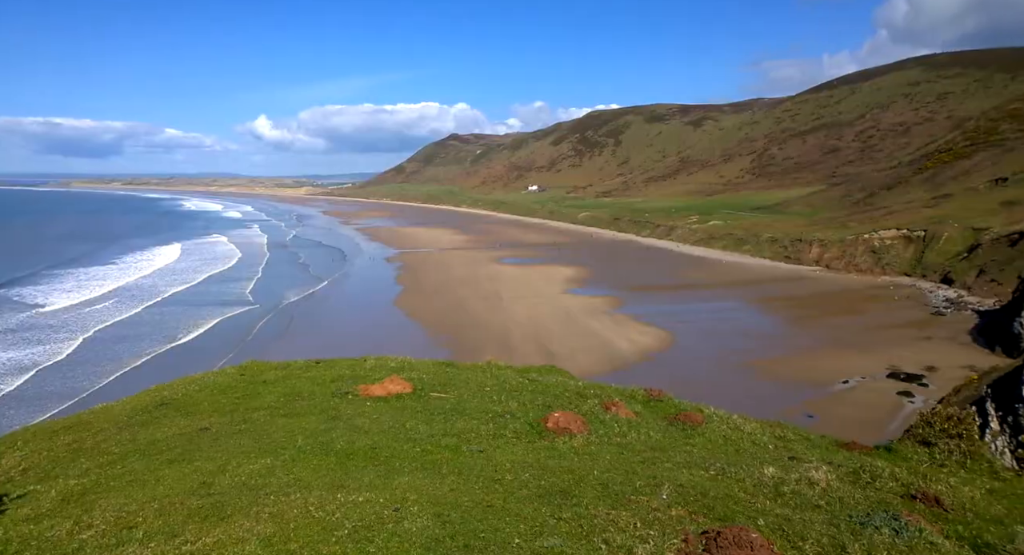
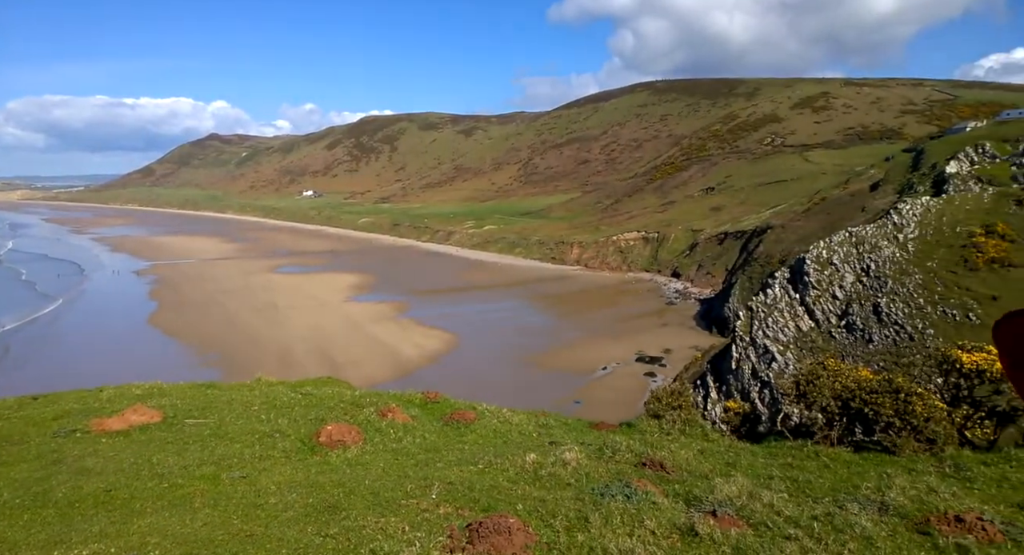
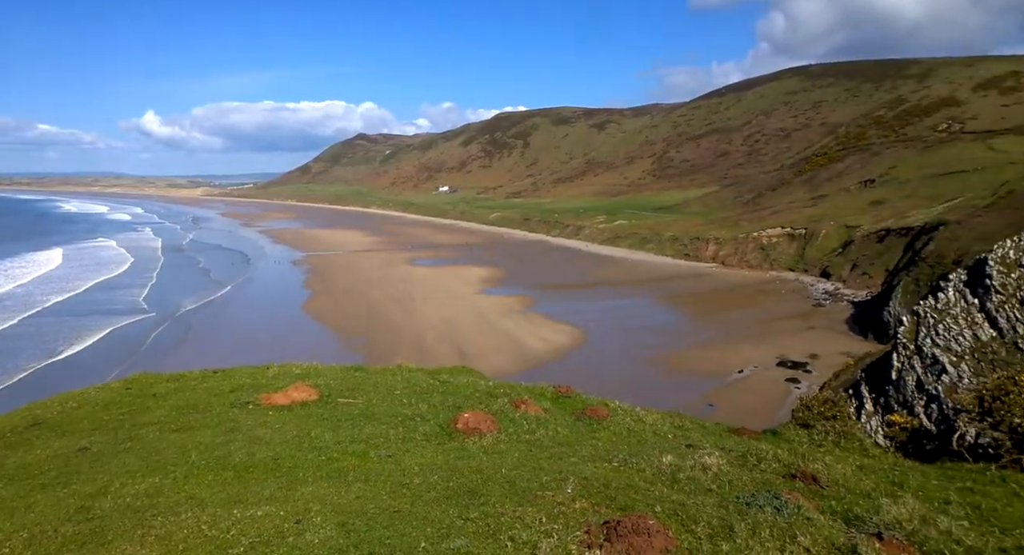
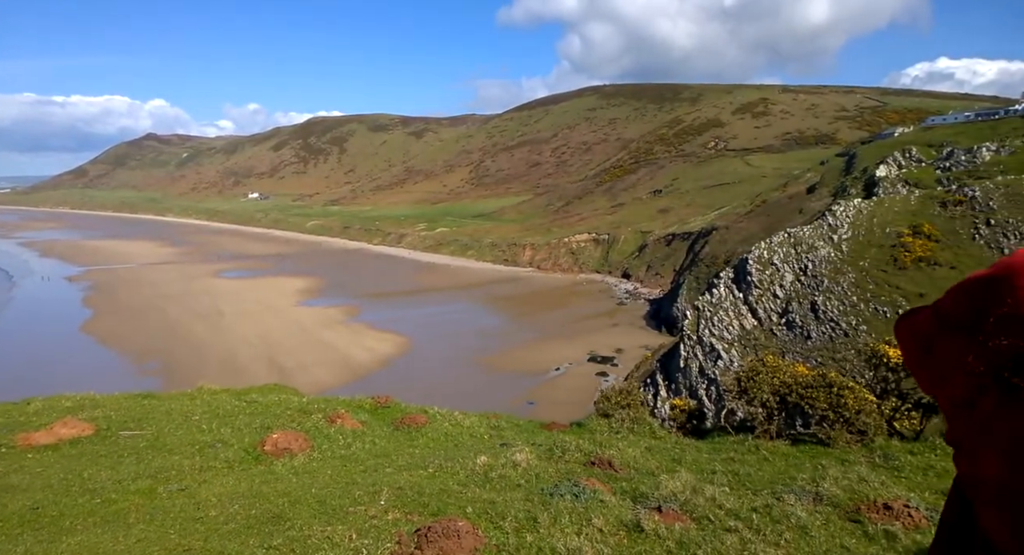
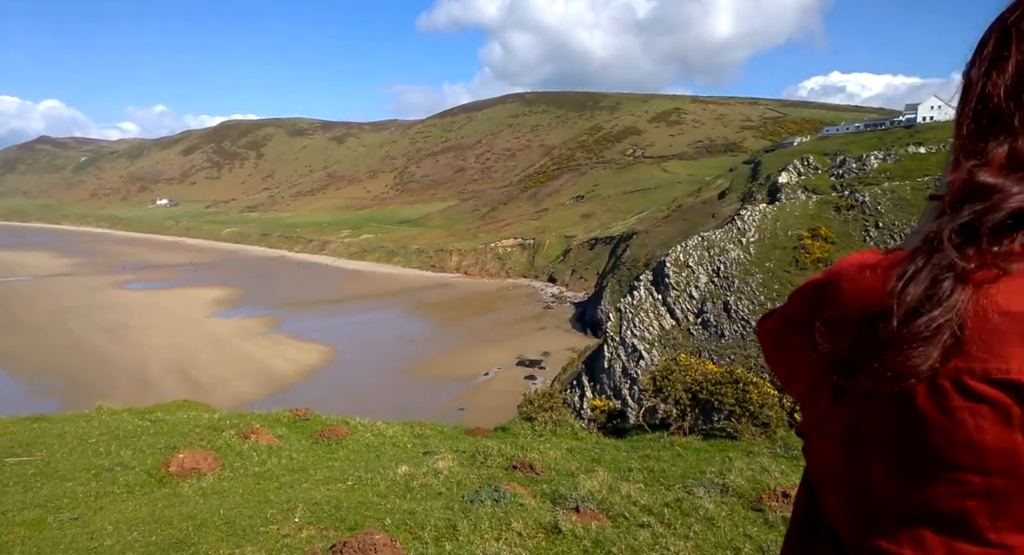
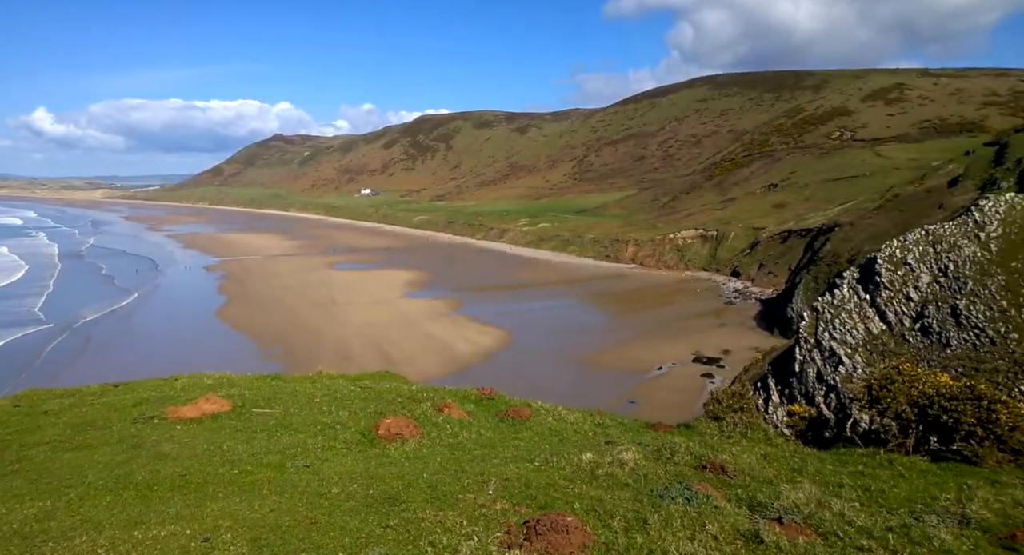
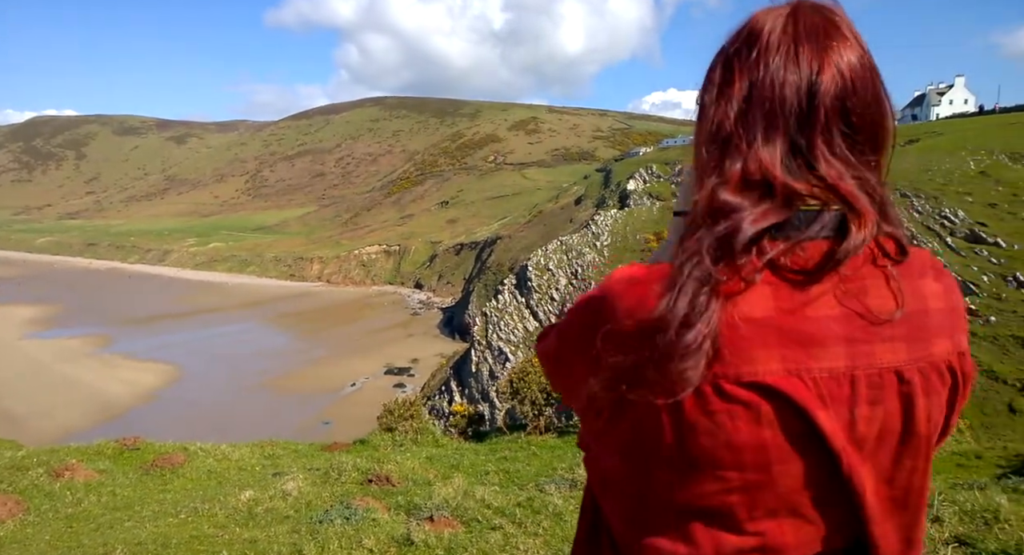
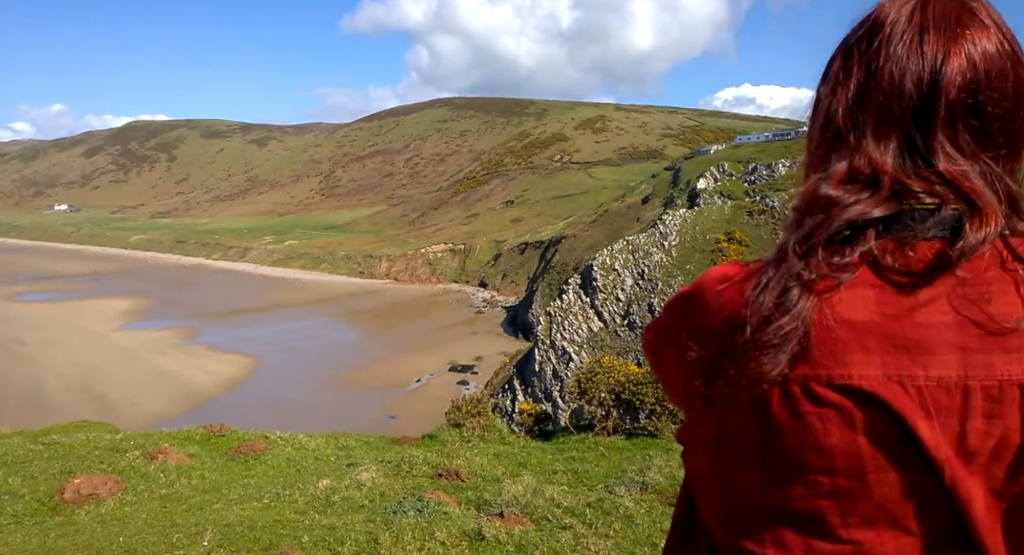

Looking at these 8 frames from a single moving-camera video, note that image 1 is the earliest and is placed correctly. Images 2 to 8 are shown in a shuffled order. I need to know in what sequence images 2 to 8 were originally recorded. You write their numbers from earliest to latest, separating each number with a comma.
3, 6, 2, 4, 5, 8, 7
